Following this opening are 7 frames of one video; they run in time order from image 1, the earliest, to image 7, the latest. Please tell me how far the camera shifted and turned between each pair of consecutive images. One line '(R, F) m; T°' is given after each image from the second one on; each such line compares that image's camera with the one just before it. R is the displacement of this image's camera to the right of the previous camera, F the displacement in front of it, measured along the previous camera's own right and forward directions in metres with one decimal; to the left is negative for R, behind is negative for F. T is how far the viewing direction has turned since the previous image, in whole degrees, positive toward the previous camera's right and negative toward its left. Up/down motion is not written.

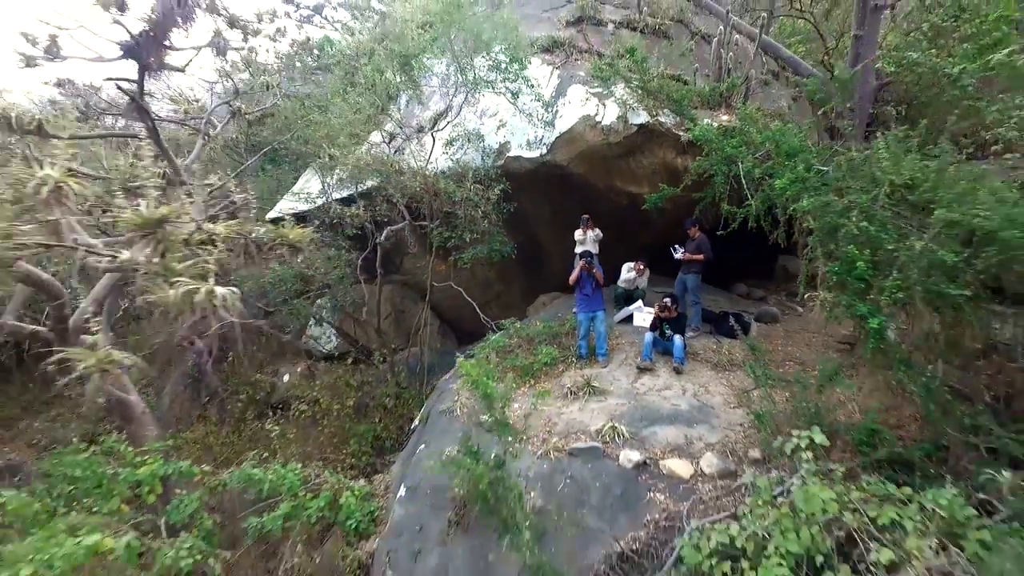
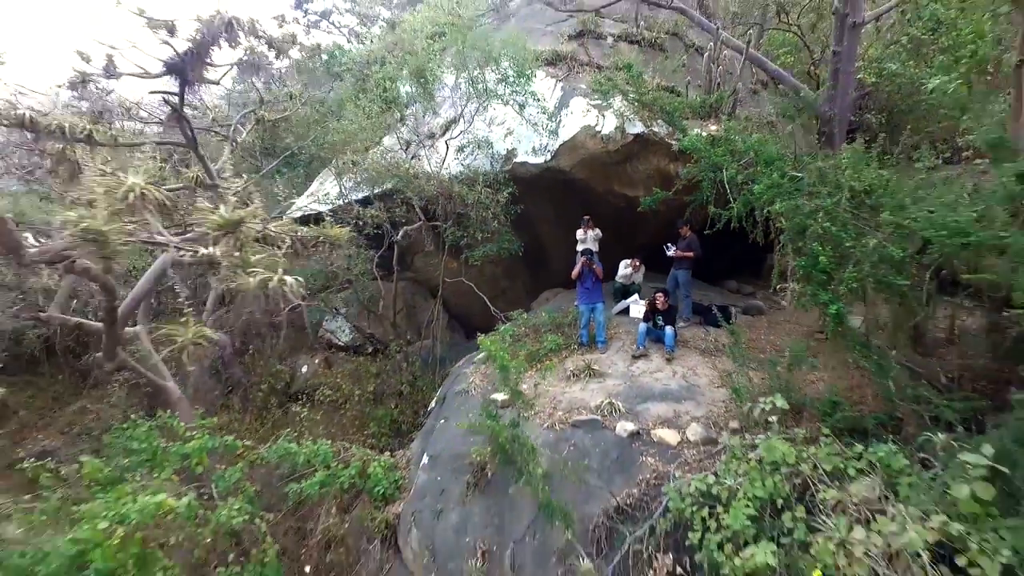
(-0.1, -0.5) m; 0°
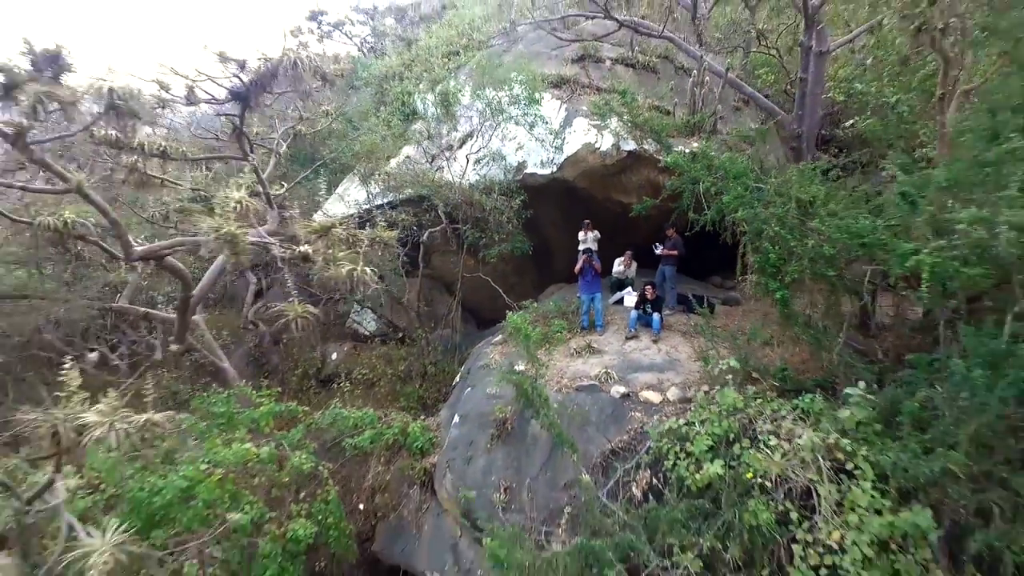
(-0.2, -1.0) m; 0°
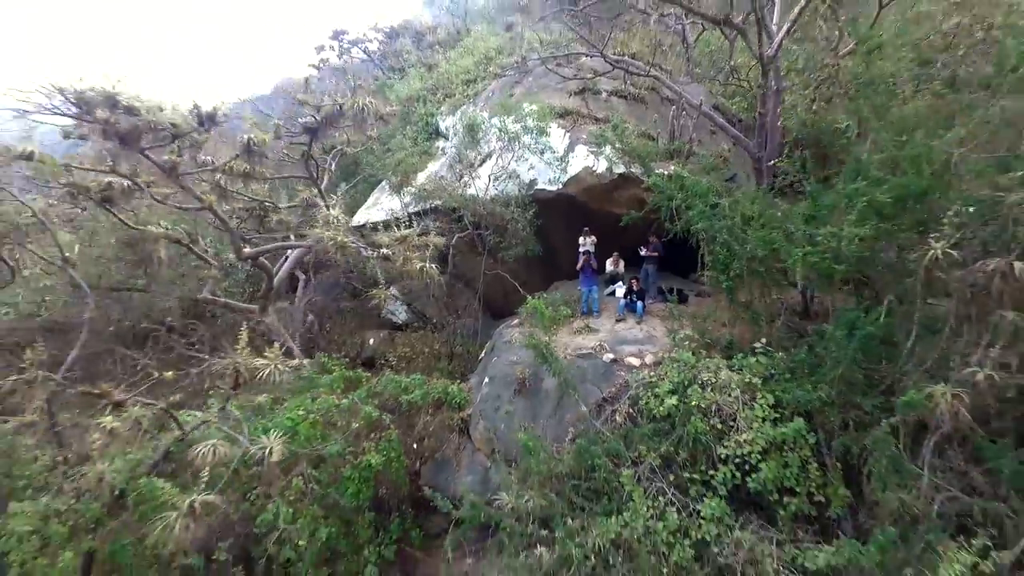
(-0.2, -1.6) m; 0°
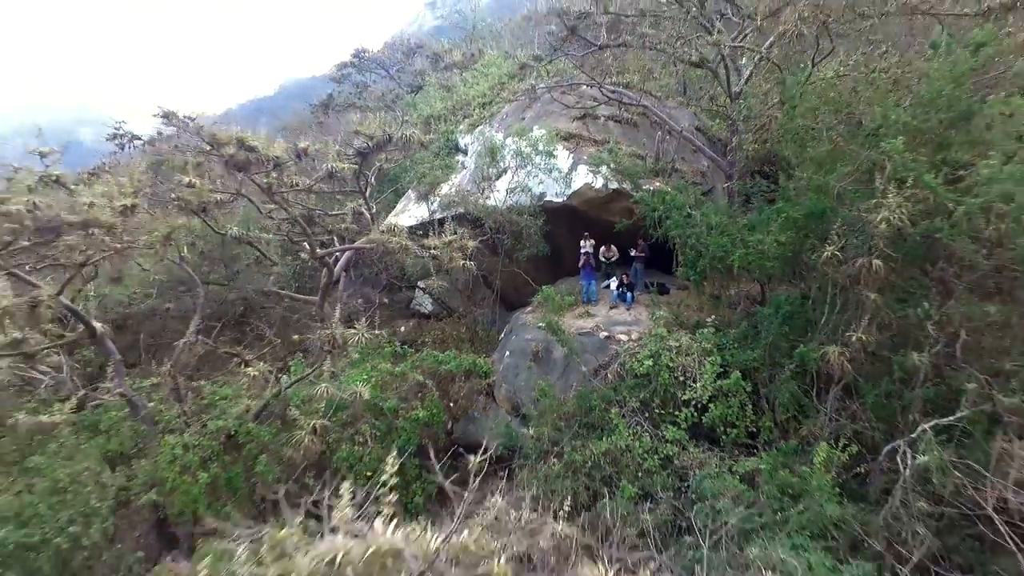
(-0.3, -1.8) m; 0°
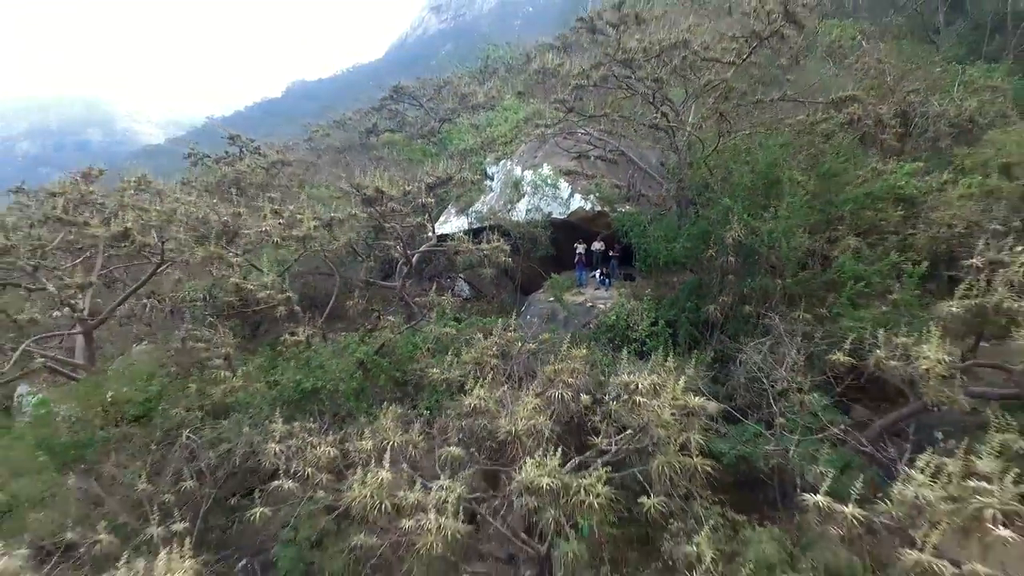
(-0.5, -4.8) m; 0°
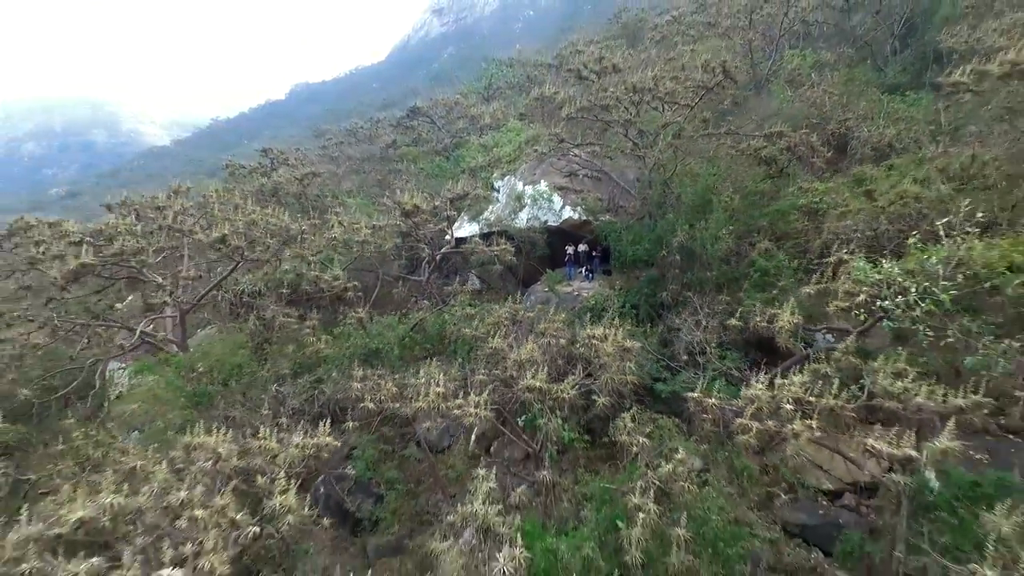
(-0.1, -3.7) m; 0°
